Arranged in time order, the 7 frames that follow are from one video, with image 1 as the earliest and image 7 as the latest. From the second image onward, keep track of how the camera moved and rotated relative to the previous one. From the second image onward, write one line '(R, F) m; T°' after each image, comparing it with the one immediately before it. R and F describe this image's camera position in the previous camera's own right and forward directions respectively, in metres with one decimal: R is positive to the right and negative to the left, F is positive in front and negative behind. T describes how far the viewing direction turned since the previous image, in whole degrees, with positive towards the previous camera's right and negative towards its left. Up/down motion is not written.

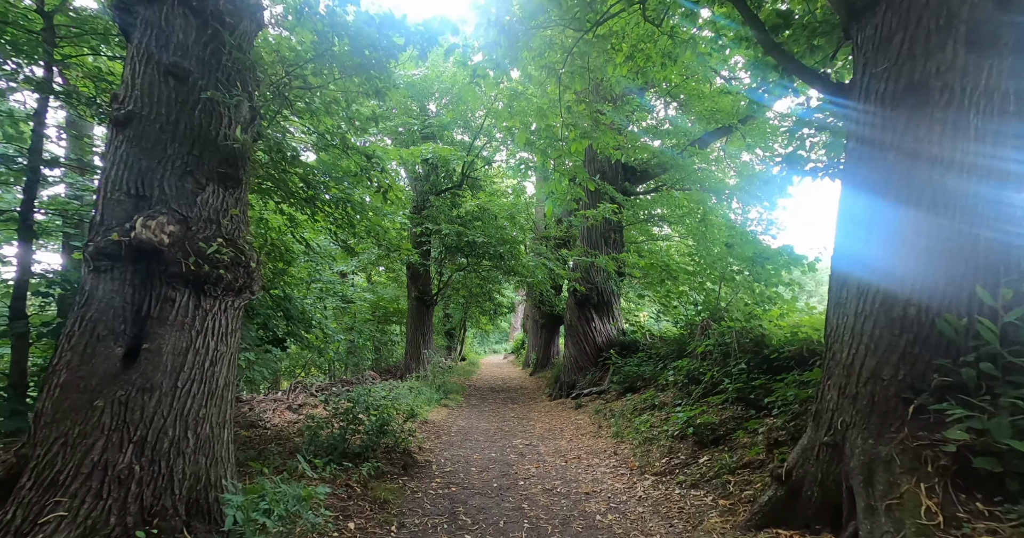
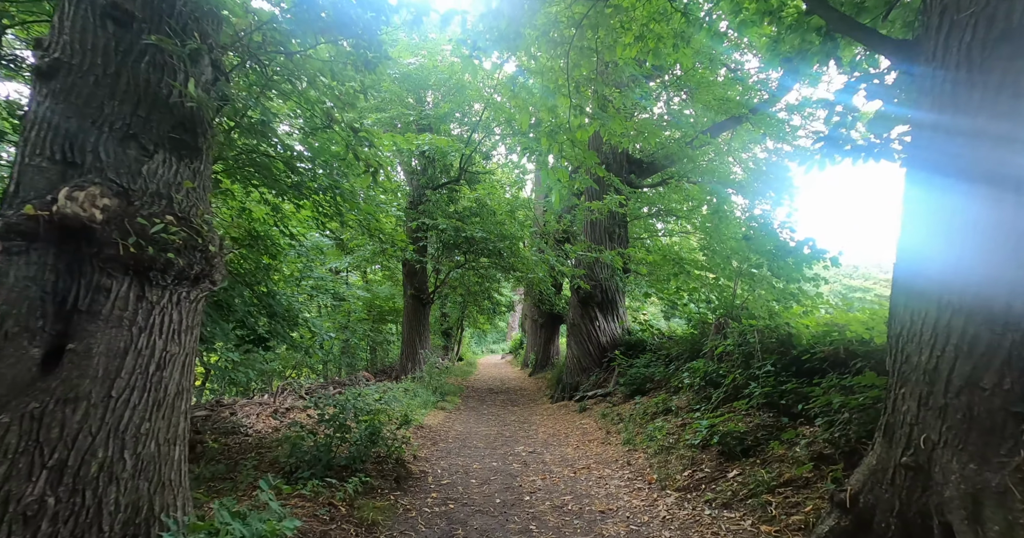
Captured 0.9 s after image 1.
(-0.1, +0.5) m; 0°
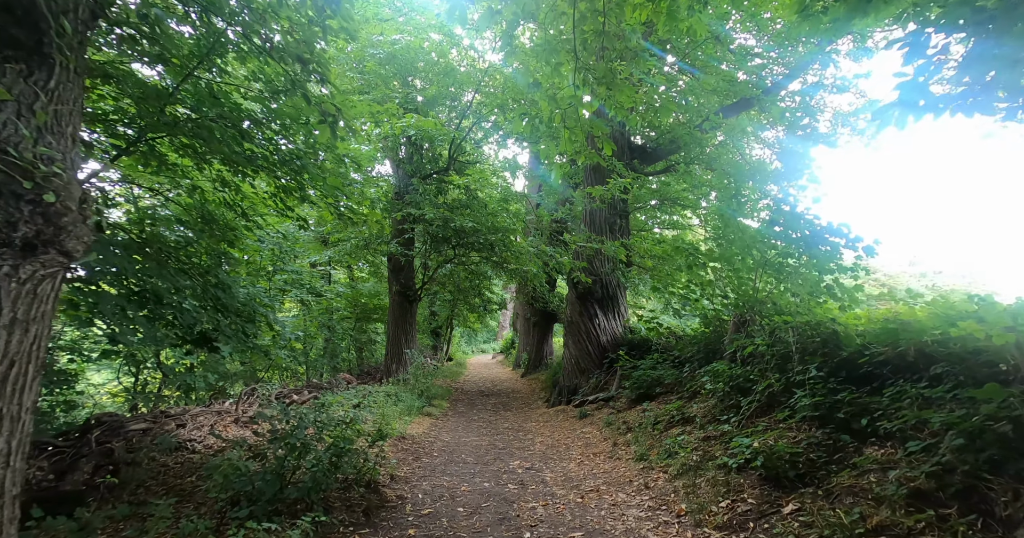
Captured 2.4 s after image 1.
(0.0, +0.9) m; +1°
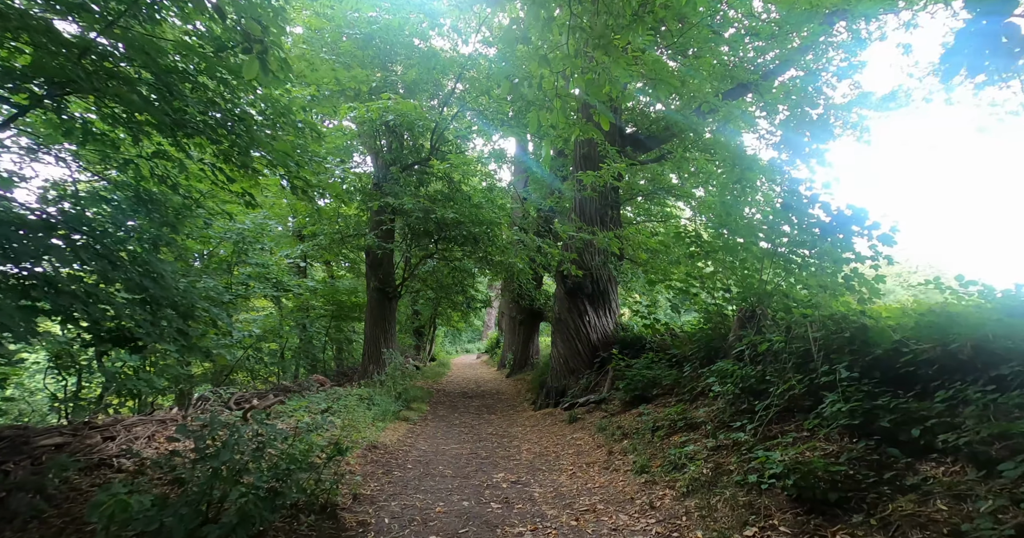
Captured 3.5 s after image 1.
(0.0, +0.7) m; +2°
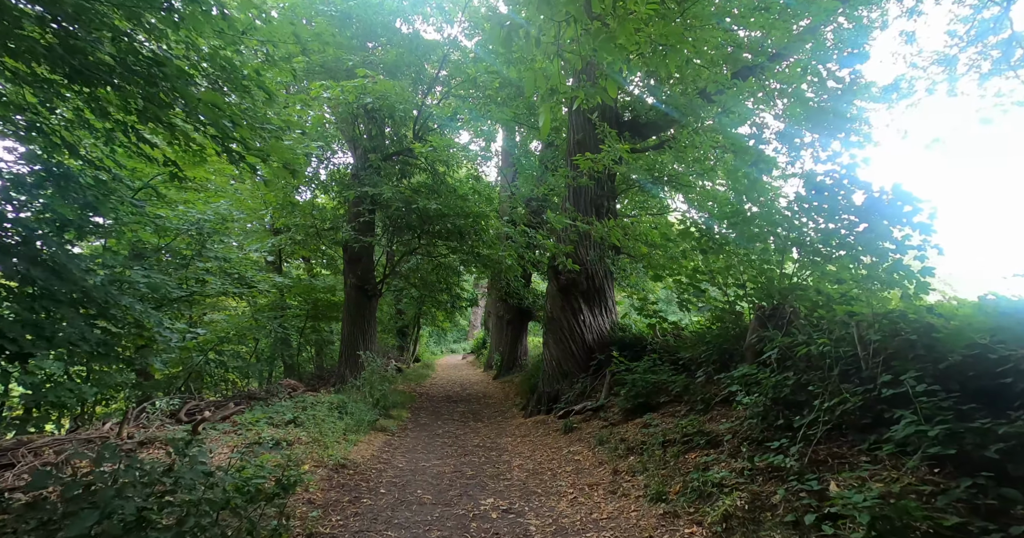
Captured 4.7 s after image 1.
(0.0, +0.8) m; +2°
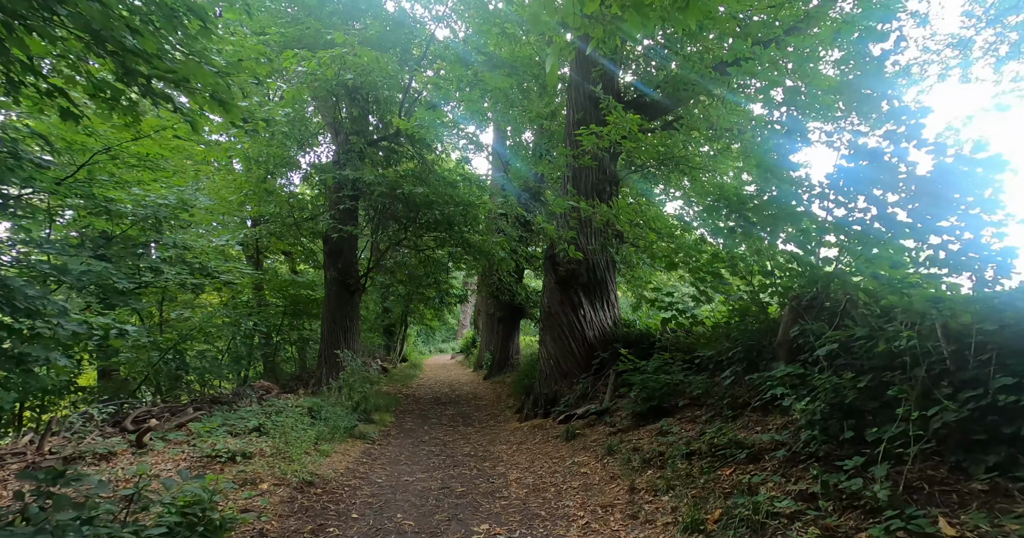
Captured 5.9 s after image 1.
(-0.1, +0.8) m; +1°
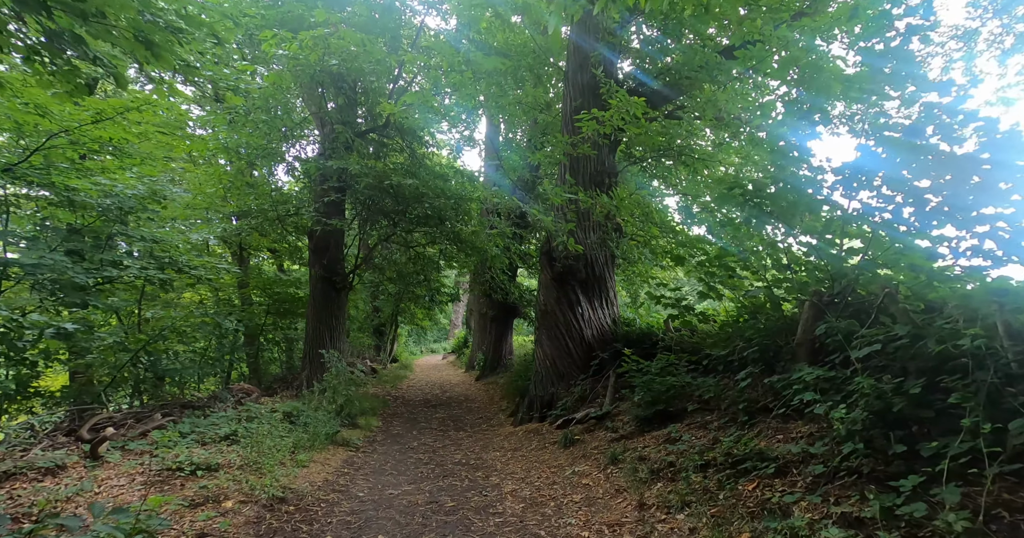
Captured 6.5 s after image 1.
(0.0, +0.4) m; +1°
